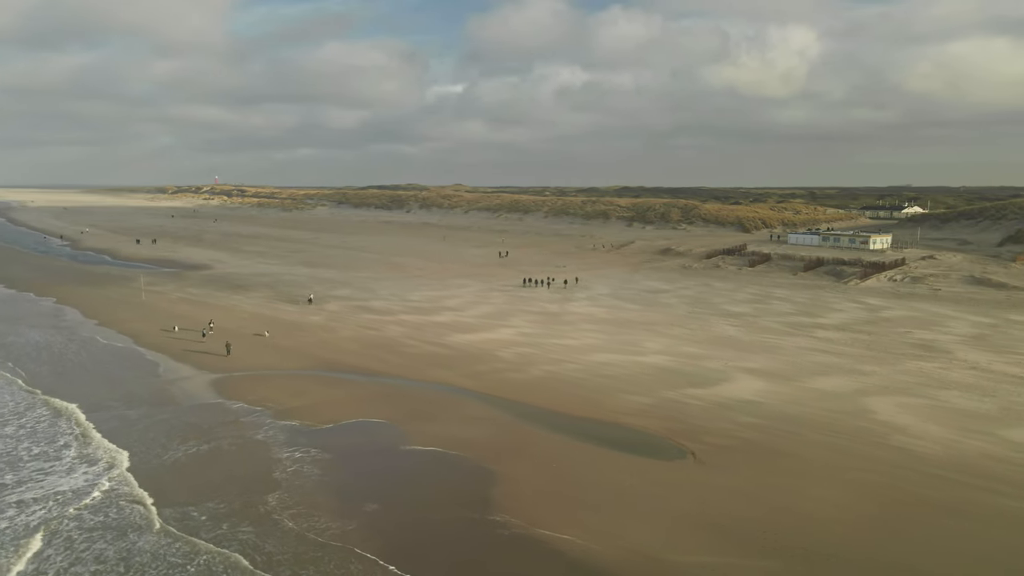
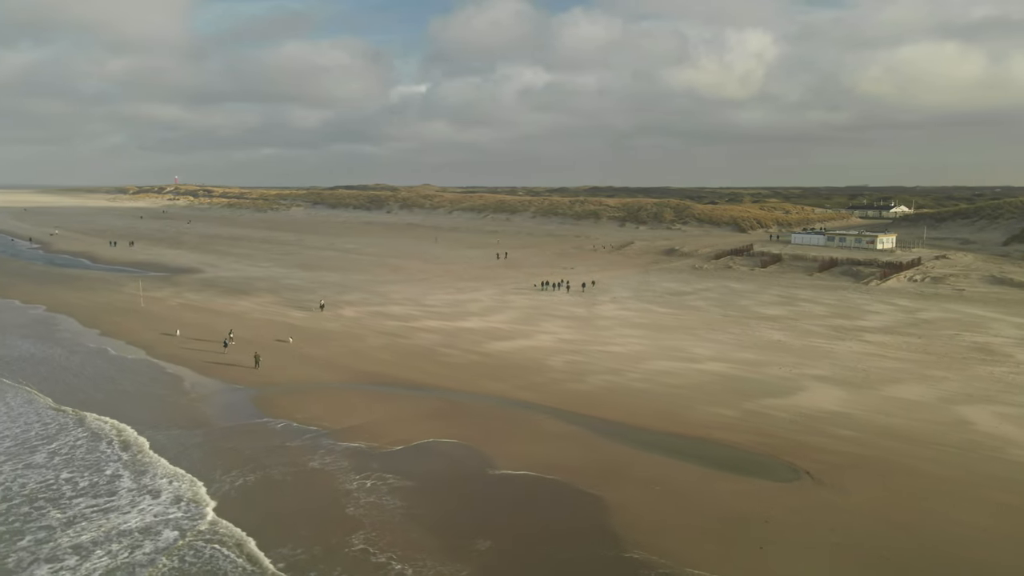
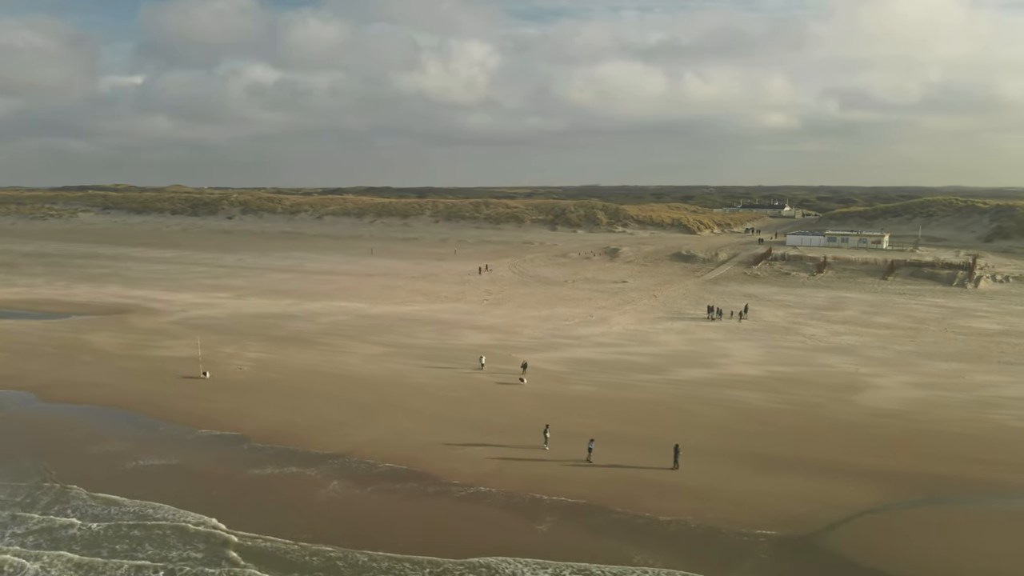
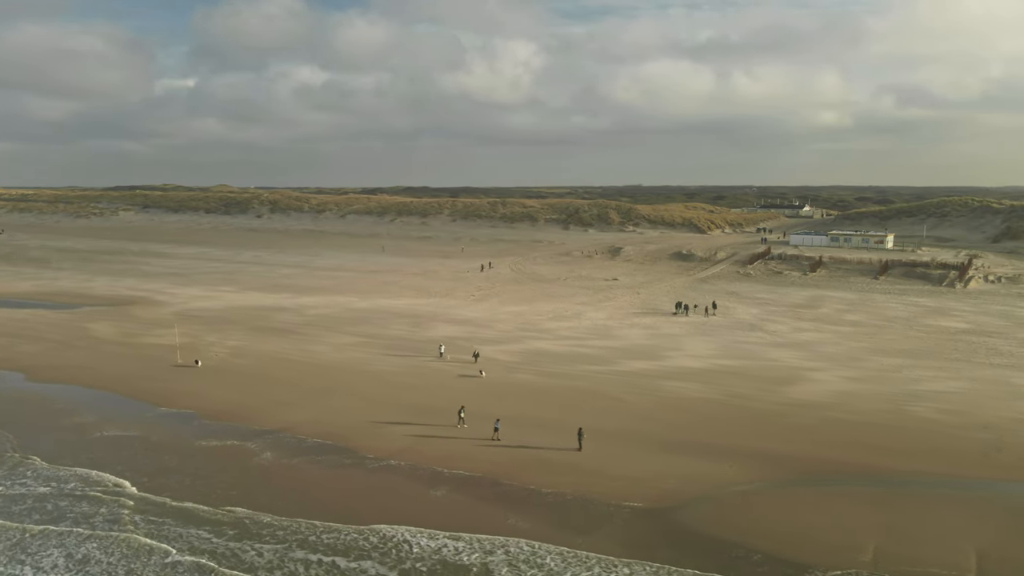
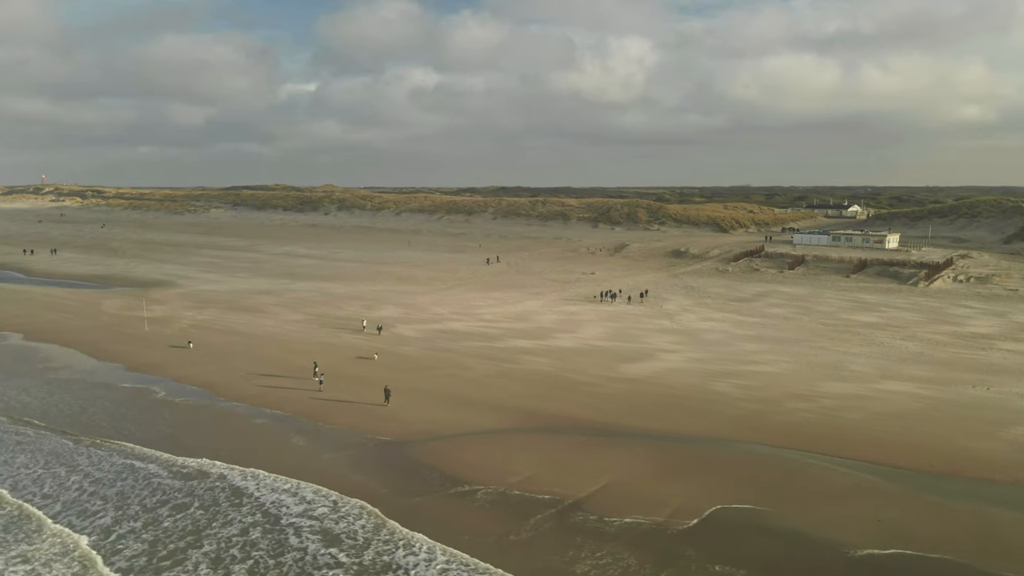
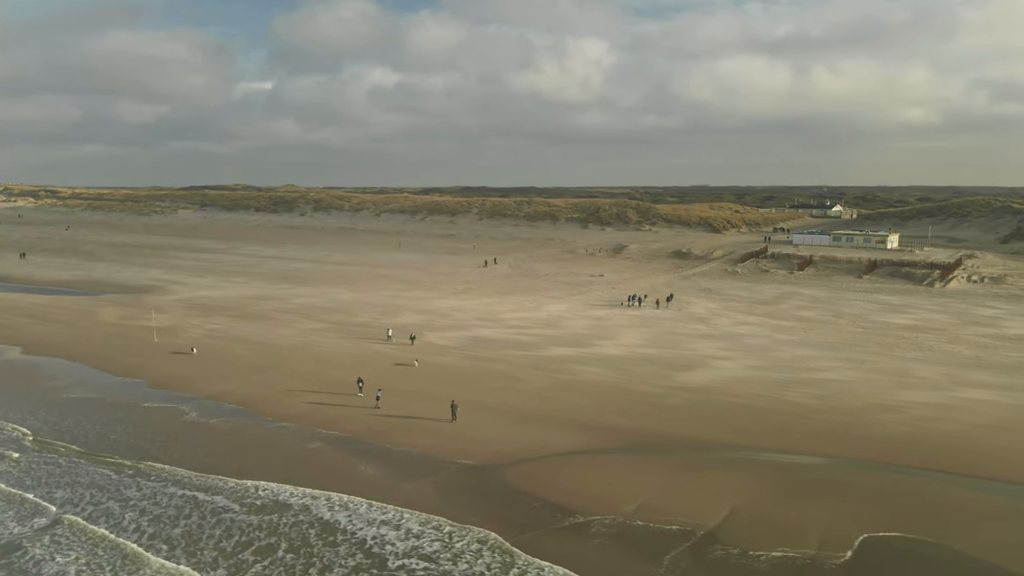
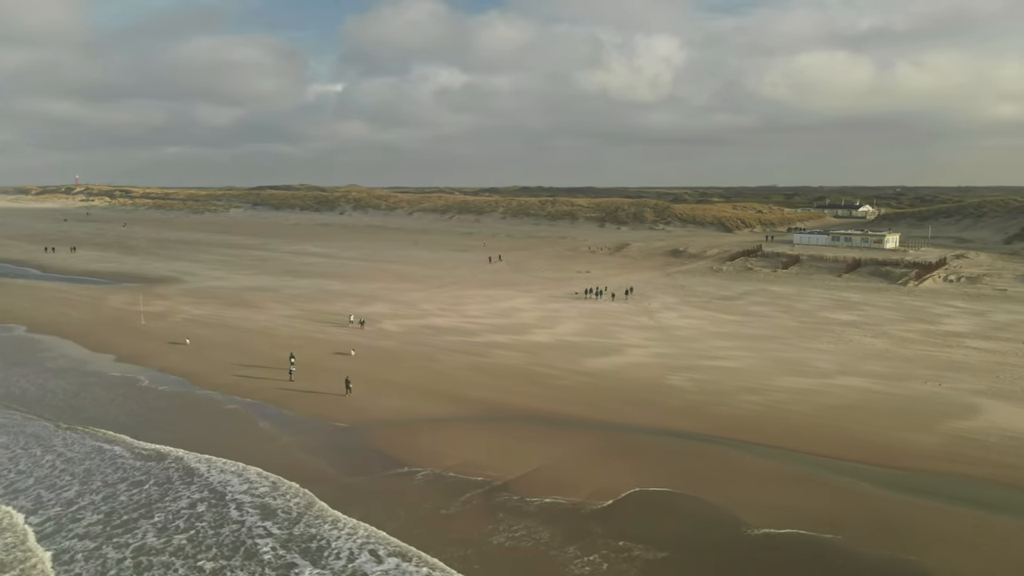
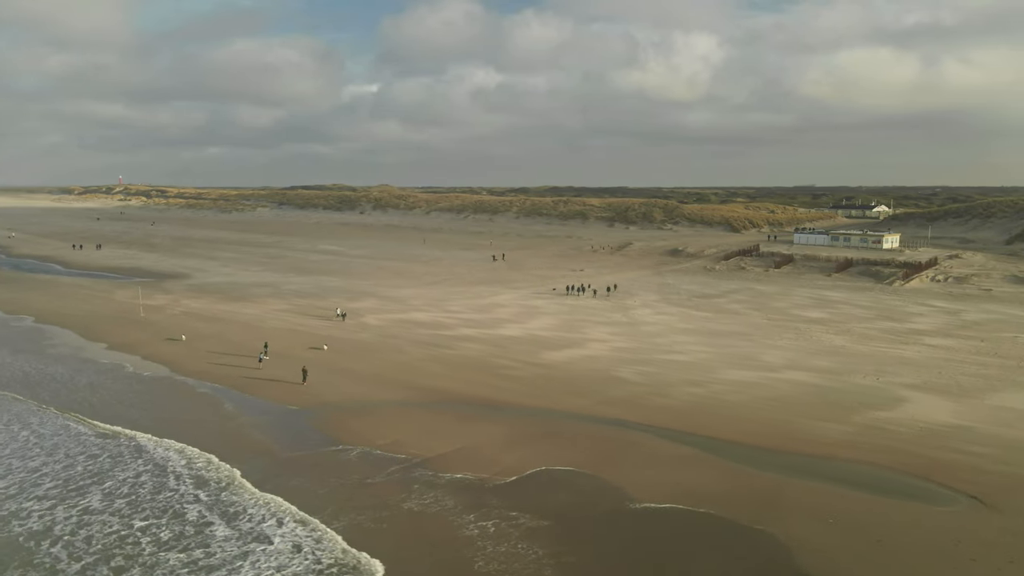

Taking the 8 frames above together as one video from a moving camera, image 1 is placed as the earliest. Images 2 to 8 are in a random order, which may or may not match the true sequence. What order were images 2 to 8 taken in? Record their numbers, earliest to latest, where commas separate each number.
2, 8, 7, 5, 6, 4, 3
